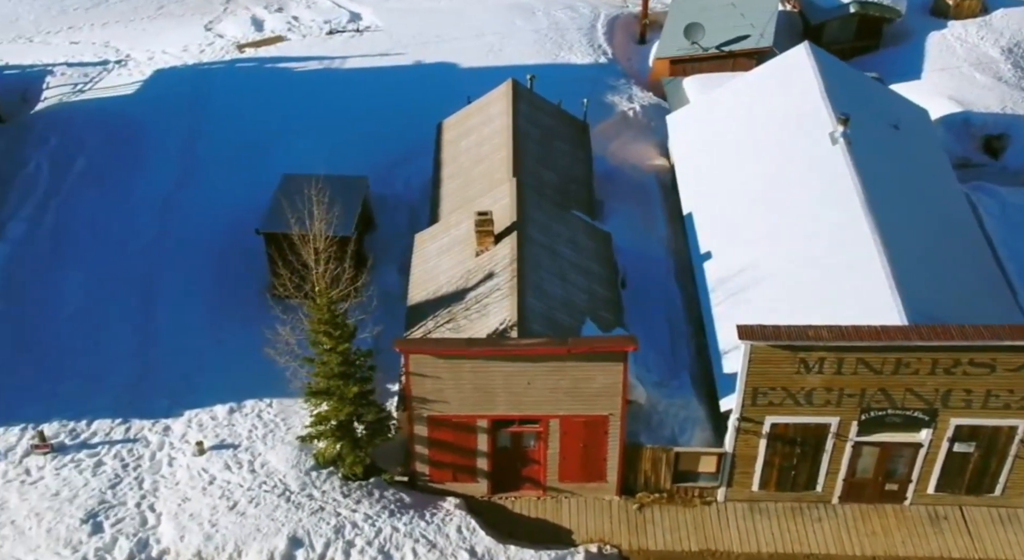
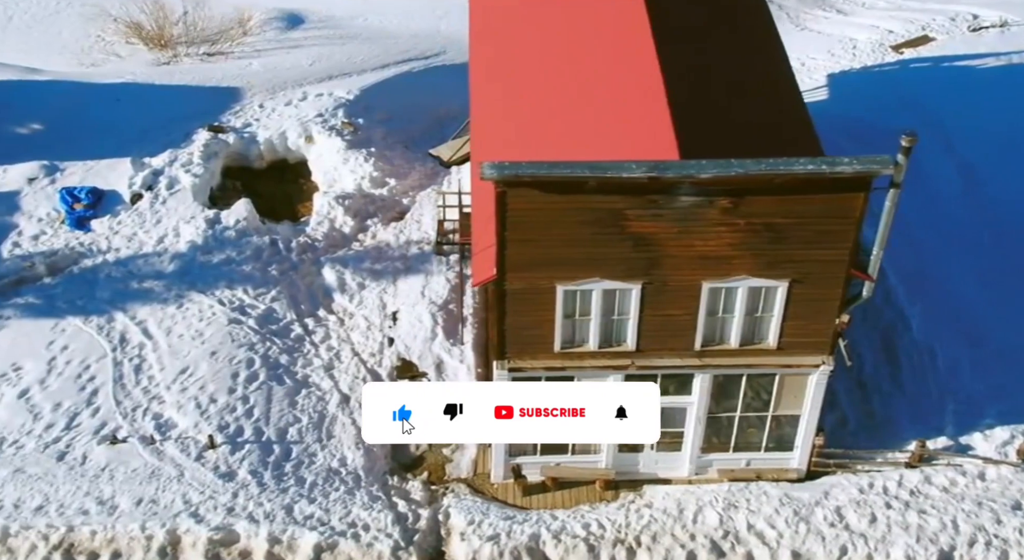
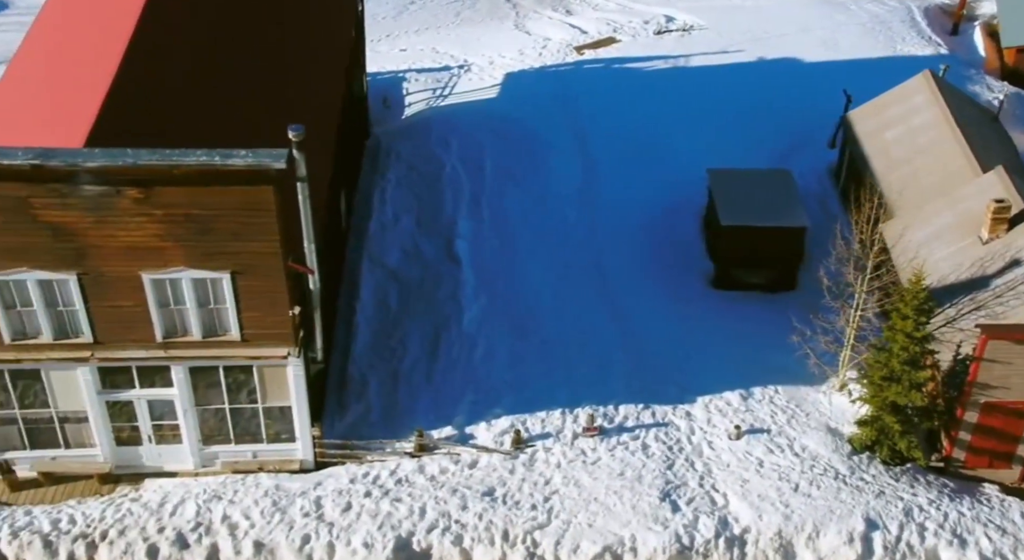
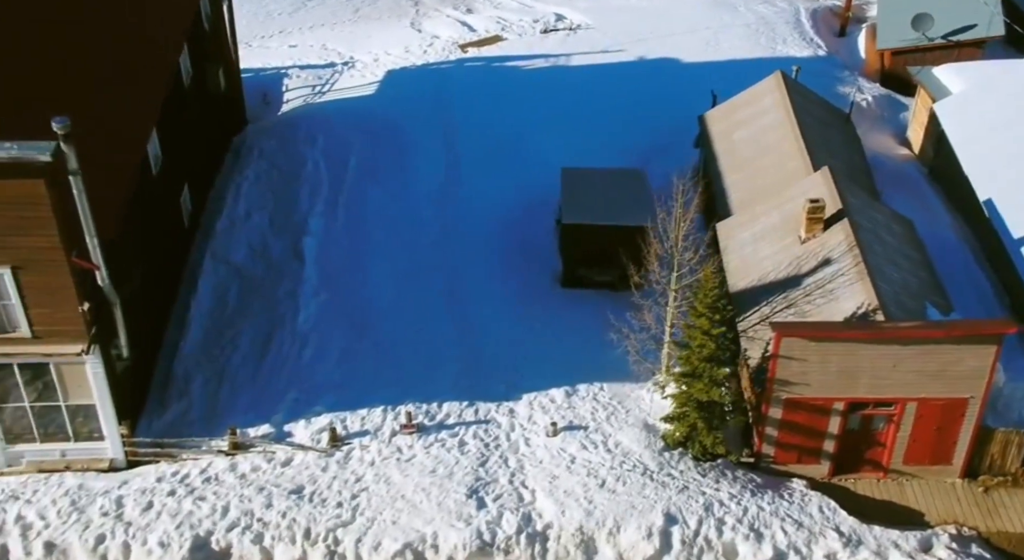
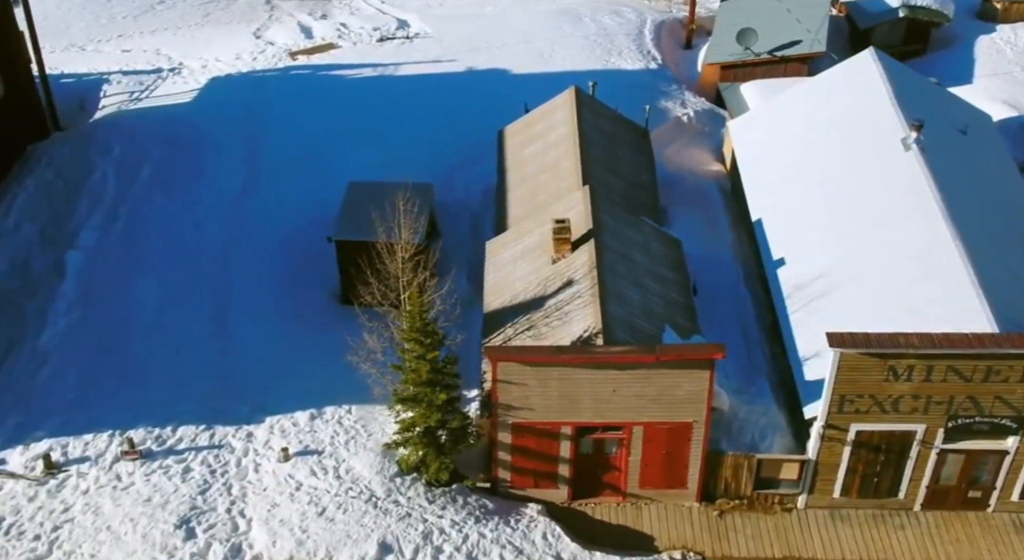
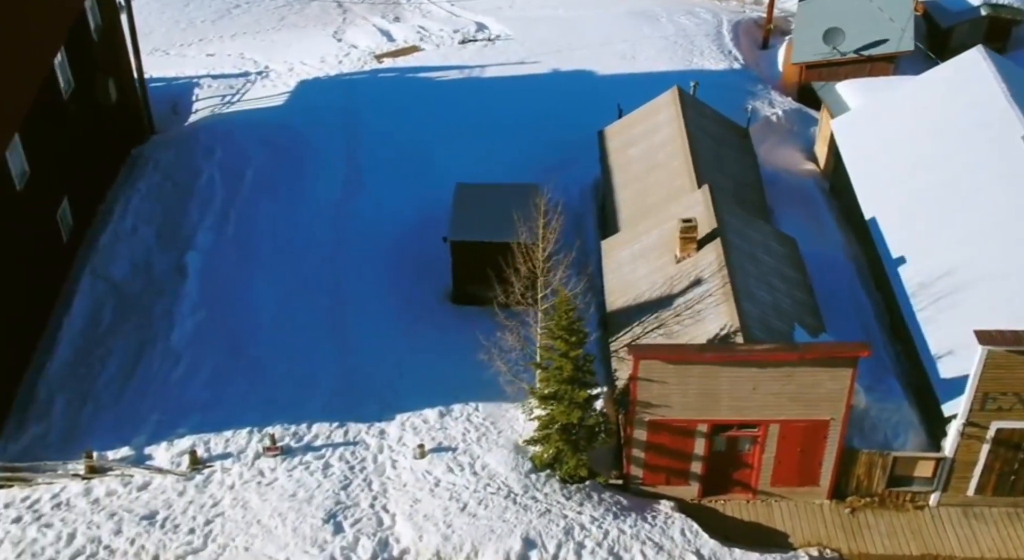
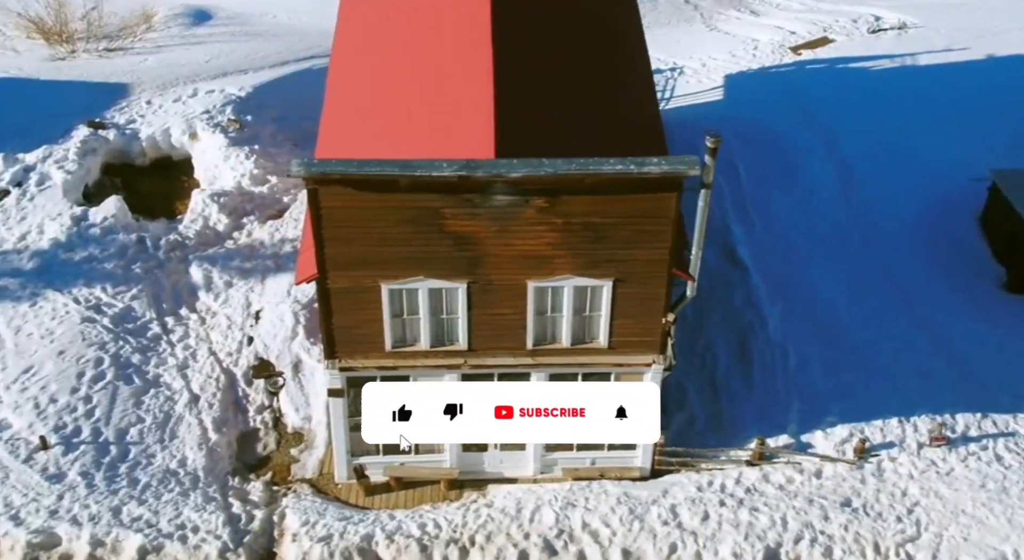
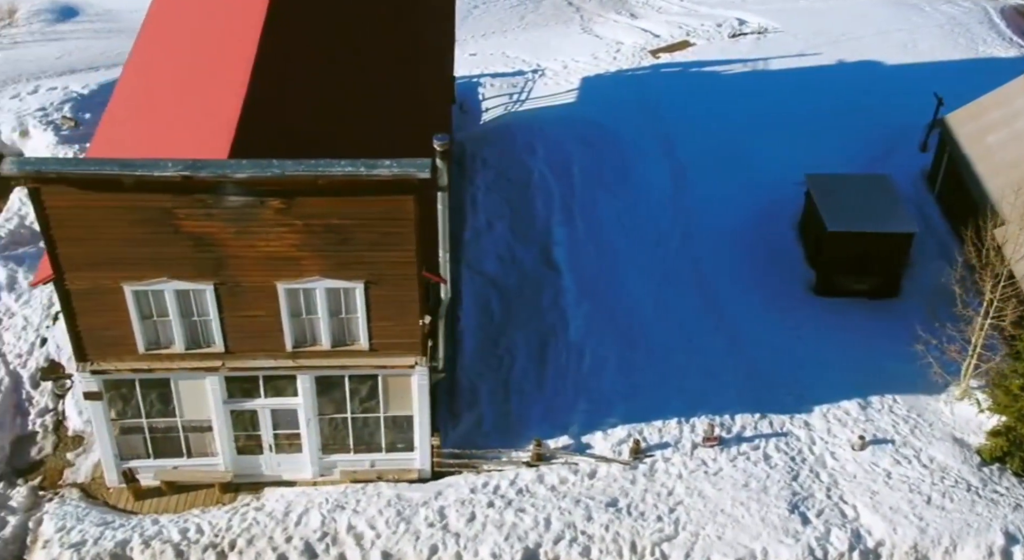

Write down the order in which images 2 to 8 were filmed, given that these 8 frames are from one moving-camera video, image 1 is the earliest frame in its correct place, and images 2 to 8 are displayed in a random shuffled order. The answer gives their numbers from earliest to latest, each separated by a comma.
5, 6, 4, 3, 8, 7, 2
